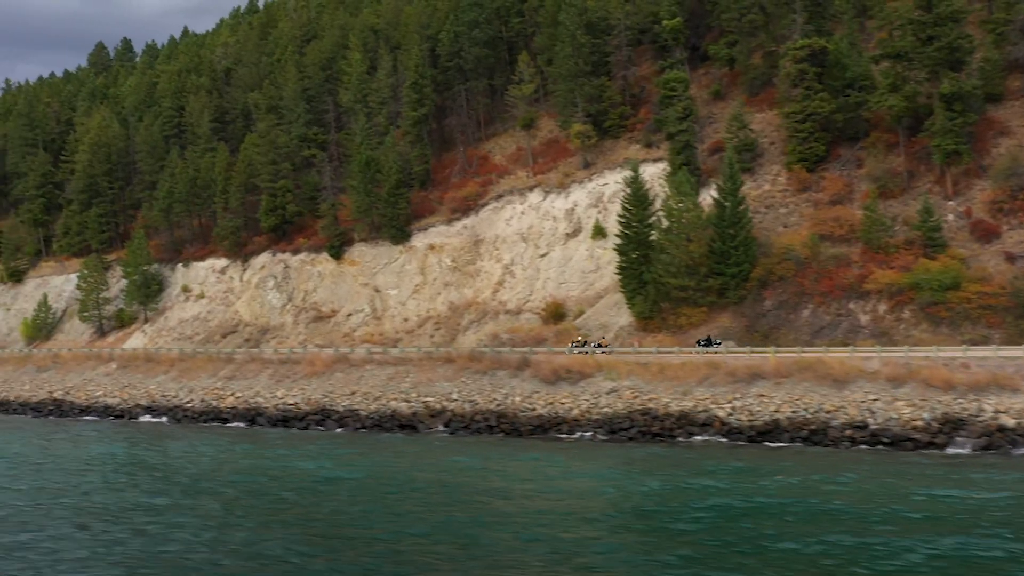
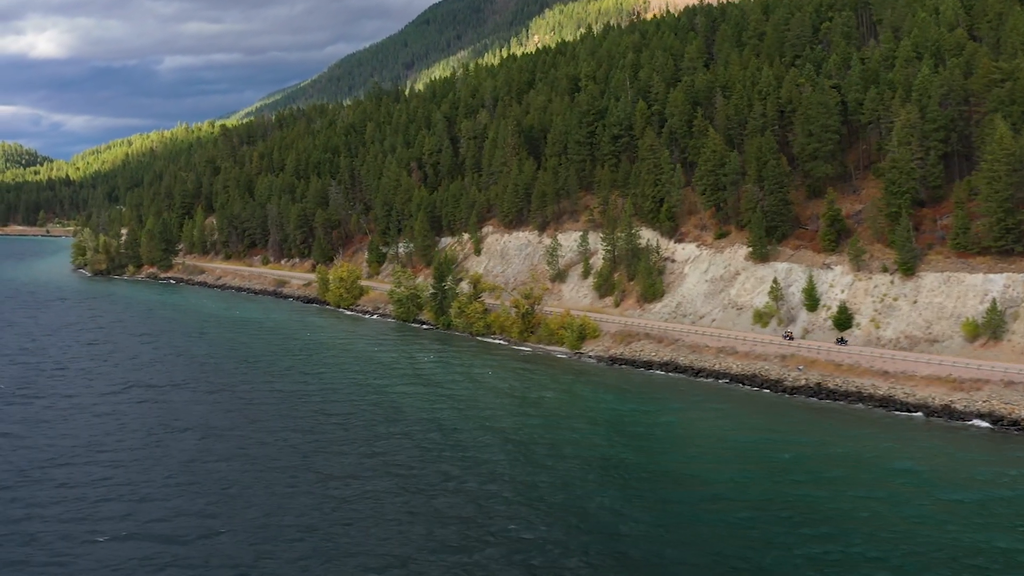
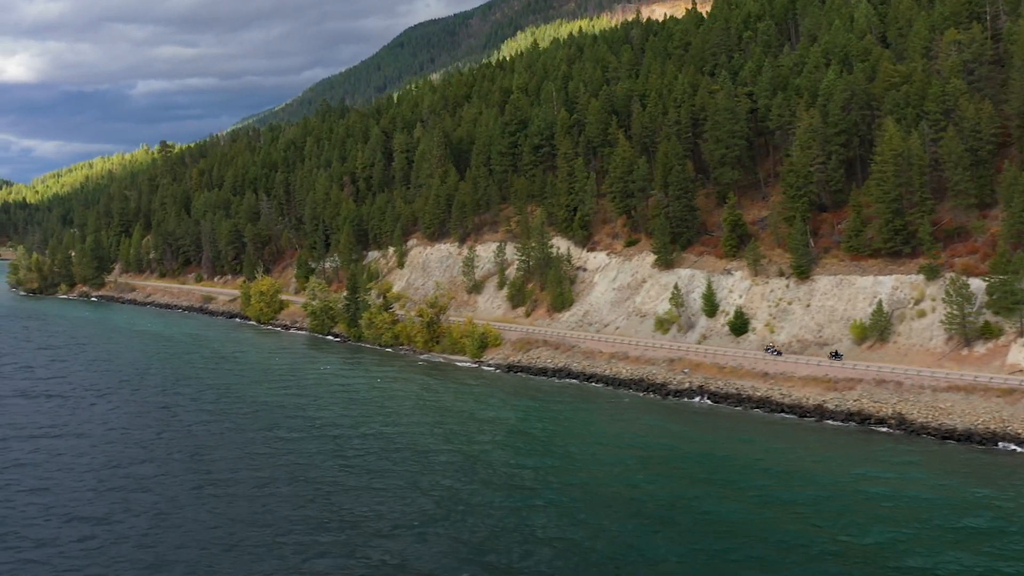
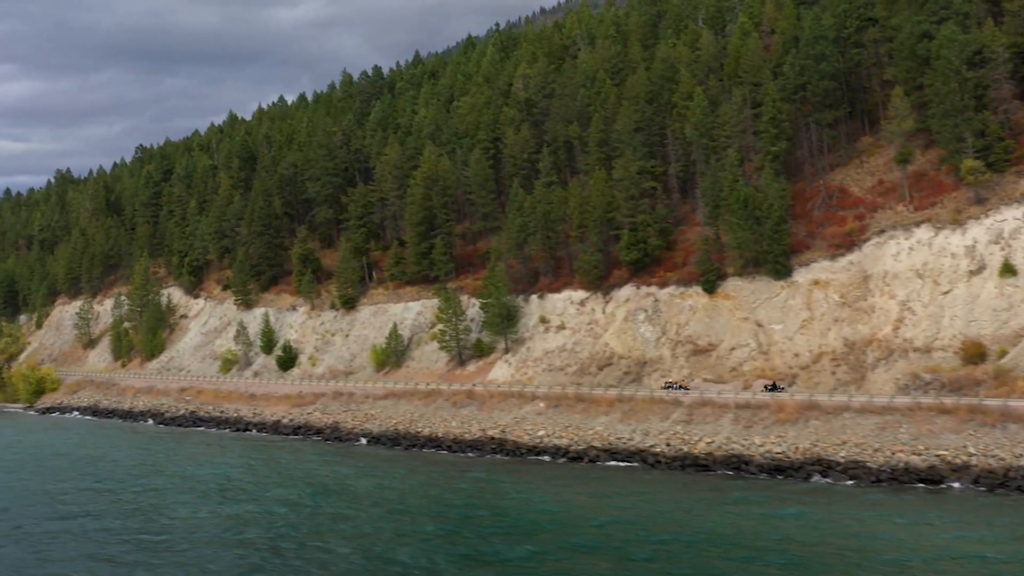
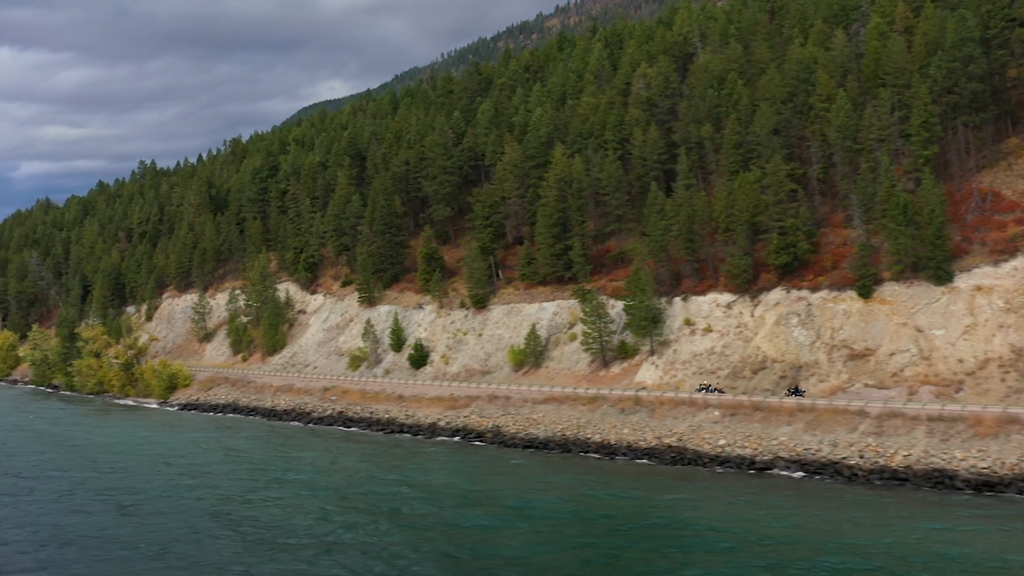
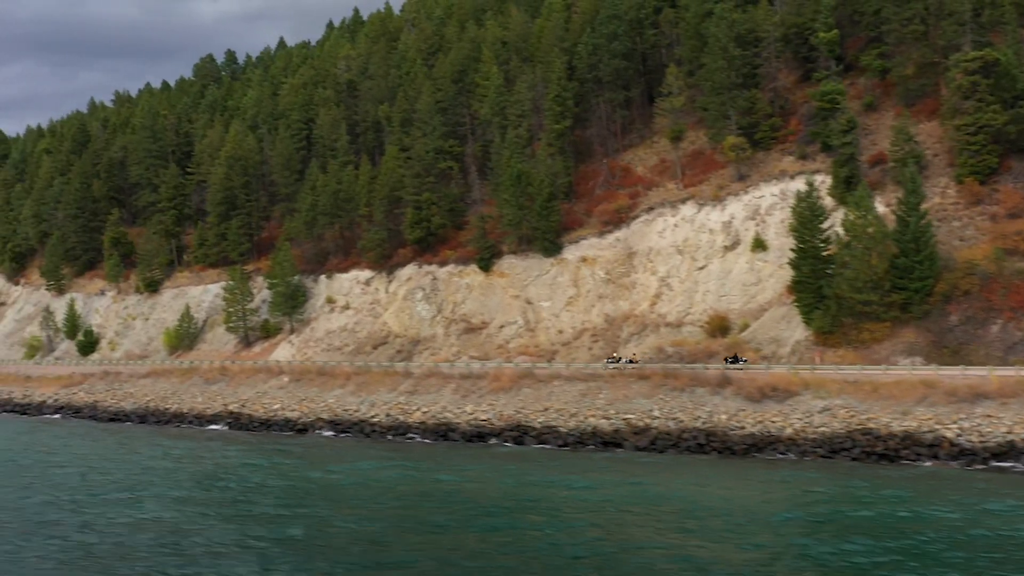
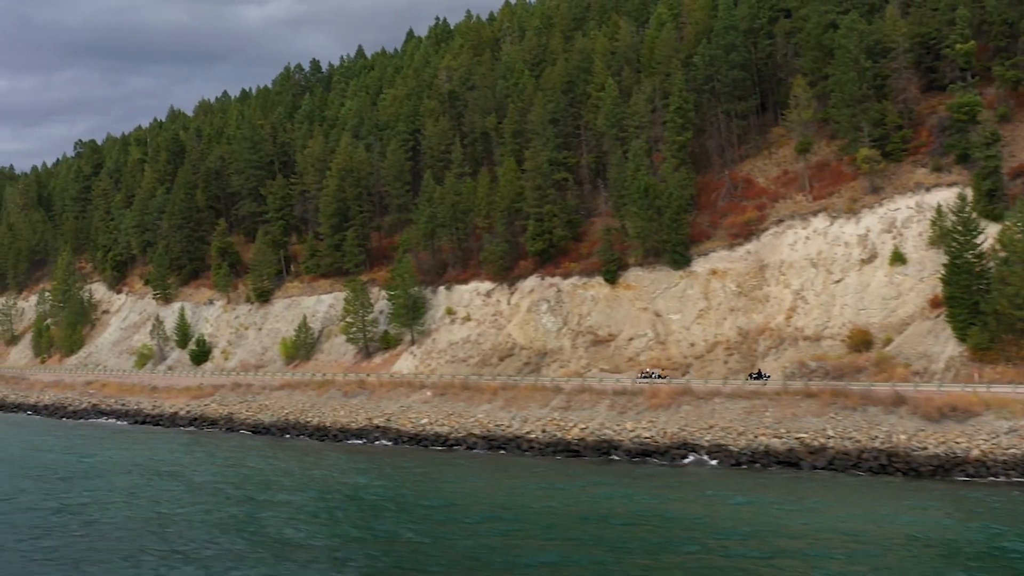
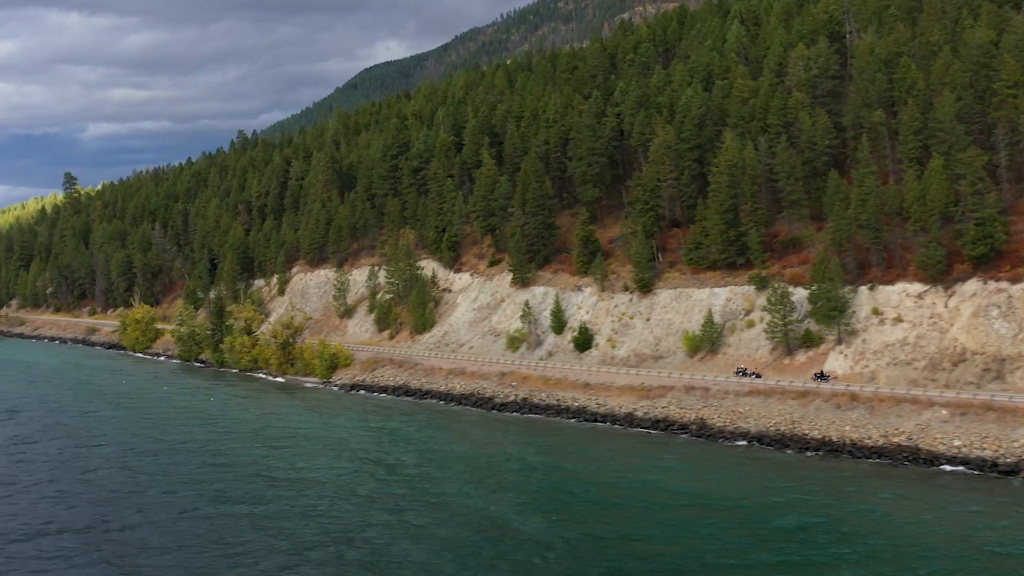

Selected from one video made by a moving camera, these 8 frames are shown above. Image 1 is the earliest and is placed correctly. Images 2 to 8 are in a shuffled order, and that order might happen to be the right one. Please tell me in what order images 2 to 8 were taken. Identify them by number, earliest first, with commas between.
6, 7, 4, 5, 8, 3, 2
